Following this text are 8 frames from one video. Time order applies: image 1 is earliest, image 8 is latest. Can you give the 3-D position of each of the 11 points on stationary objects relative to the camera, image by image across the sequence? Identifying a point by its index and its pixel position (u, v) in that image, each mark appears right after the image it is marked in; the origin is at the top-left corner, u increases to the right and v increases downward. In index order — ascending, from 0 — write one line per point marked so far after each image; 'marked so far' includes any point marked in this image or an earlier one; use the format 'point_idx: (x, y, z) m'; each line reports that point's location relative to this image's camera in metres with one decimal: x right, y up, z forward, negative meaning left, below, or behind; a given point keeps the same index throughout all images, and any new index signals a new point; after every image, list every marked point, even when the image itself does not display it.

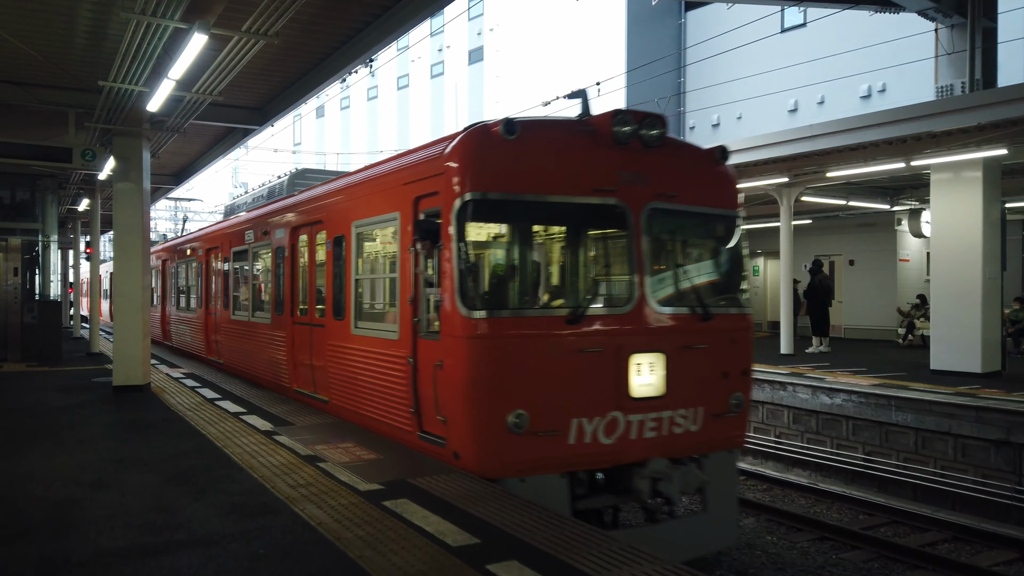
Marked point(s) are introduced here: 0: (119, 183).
0: (-5.1, +1.3, +8.7) m
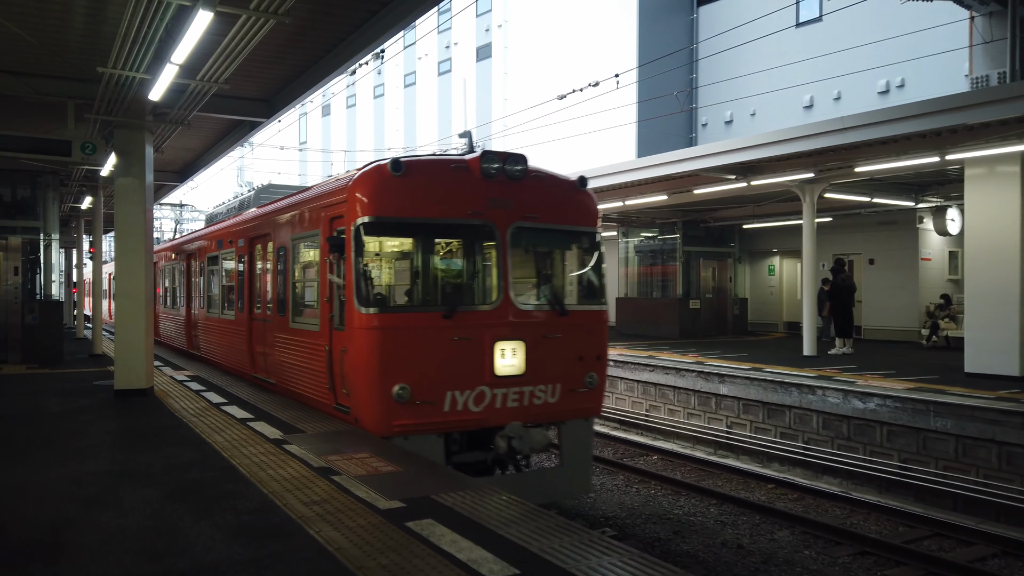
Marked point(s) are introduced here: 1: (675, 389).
0: (-4.8, +1.3, +8.3) m
1: (+3.3, -2.0, +13.5) m
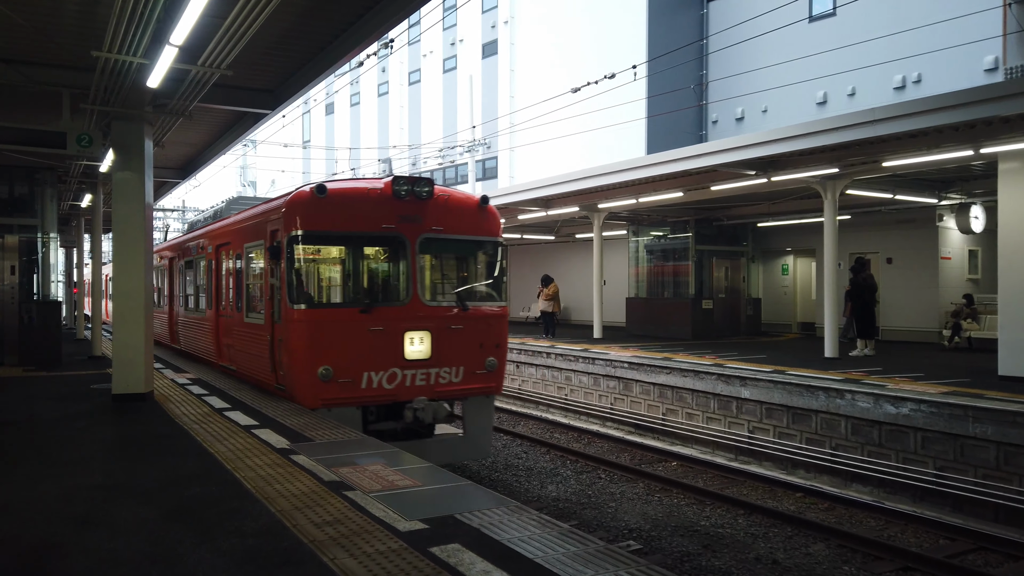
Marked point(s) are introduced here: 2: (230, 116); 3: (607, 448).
0: (-4.6, +1.3, +7.8) m
1: (+3.5, -2.0, +13.1) m
2: (-3.9, +2.4, +9.5) m
3: (+1.8, -3.0, +12.5) m
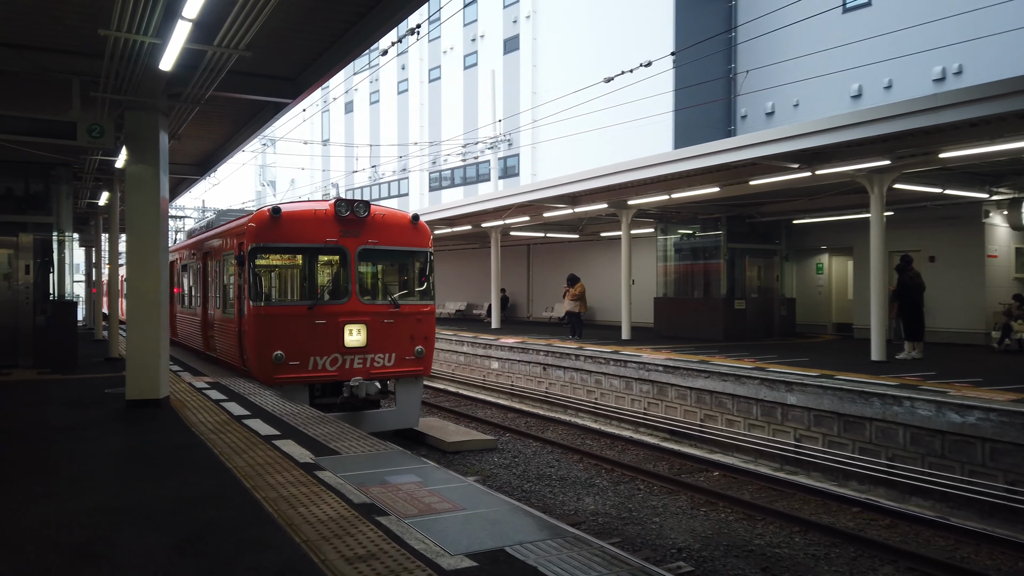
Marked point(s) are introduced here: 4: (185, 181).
0: (-4.2, +1.3, +7.4) m
1: (+4.1, -2.0, +12.4) m
2: (-3.5, +2.4, +9.0) m
3: (+2.3, -3.0, +11.9) m
4: (-7.0, +2.3, +14.3) m
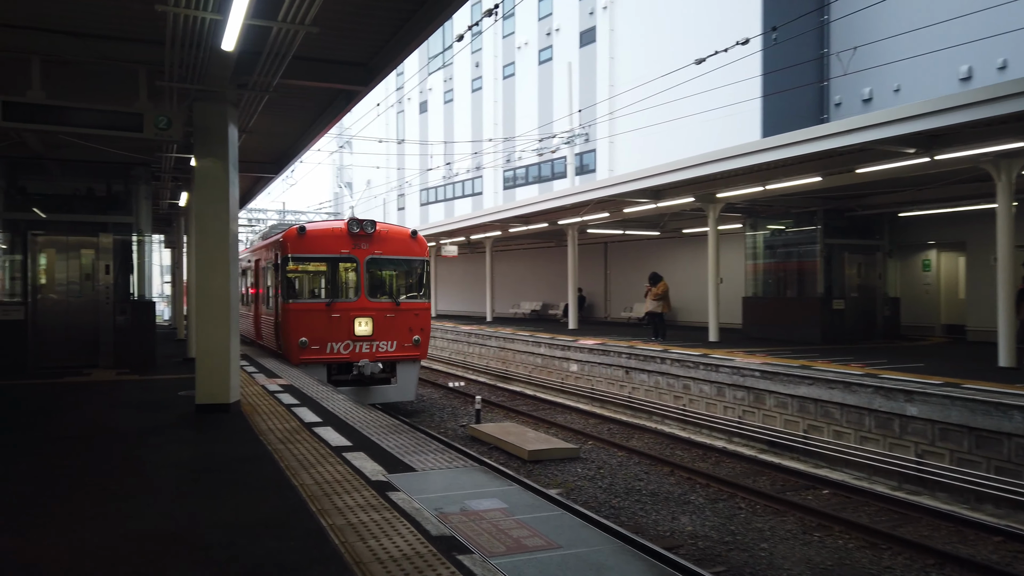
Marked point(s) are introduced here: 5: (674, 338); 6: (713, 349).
0: (-3.3, +1.3, +7.1) m
1: (+5.5, -2.0, +11.2) m
2: (-2.4, +2.4, +8.6) m
3: (+3.7, -2.9, +10.9) m
4: (-5.3, +2.3, +14.3) m
5: (+4.5, -1.4, +18.9) m
6: (+4.8, -1.5, +16.1) m
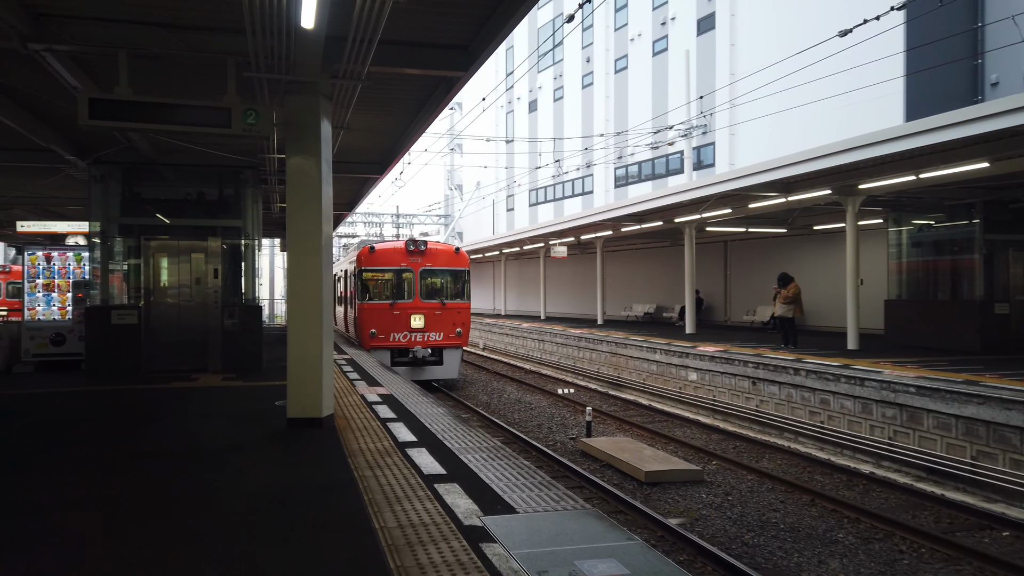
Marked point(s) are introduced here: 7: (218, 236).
0: (-2.2, +1.3, +6.6) m
1: (+7.1, -2.0, +9.3) m
2: (-1.1, +2.3, +8.0) m
3: (+5.3, -3.0, +9.2) m
4: (-3.0, +2.2, +14.1) m
5: (+7.5, -1.4, +17.1) m
6: (+7.2, -1.5, +14.3) m
7: (-4.9, +0.9, +11.3) m
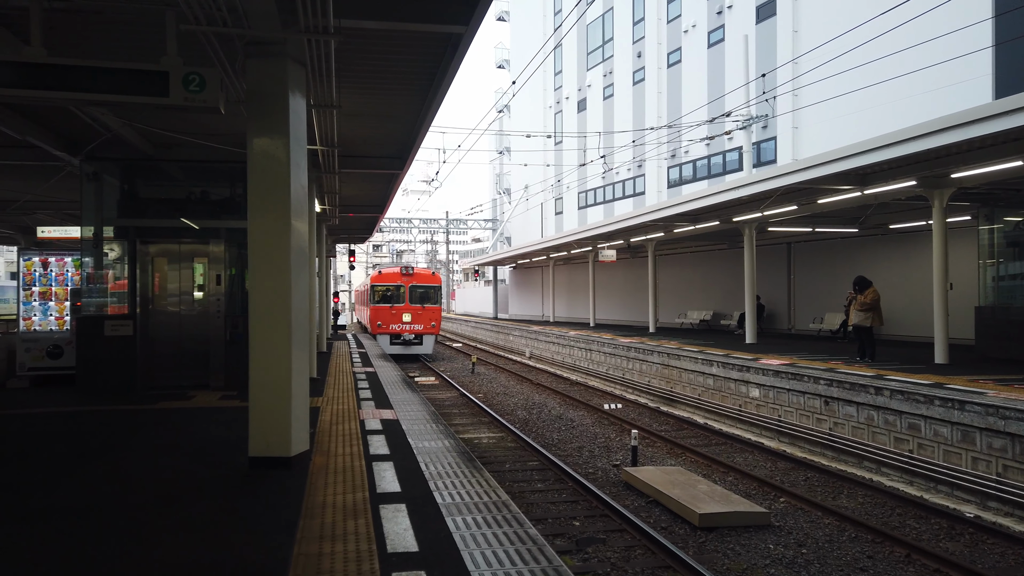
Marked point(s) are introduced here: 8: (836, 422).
0: (-2.1, +1.2, +5.4) m
1: (+7.4, -2.1, +7.3) m
2: (-0.9, +2.2, +6.7) m
3: (+5.6, -3.0, +7.4) m
4: (-2.3, +2.1, +12.9) m
5: (+8.4, -1.6, +15.1) m
6: (+7.9, -1.6, +12.3) m
7: (-4.4, +0.8, +10.3) m
8: (+5.8, -2.4, +12.2) m
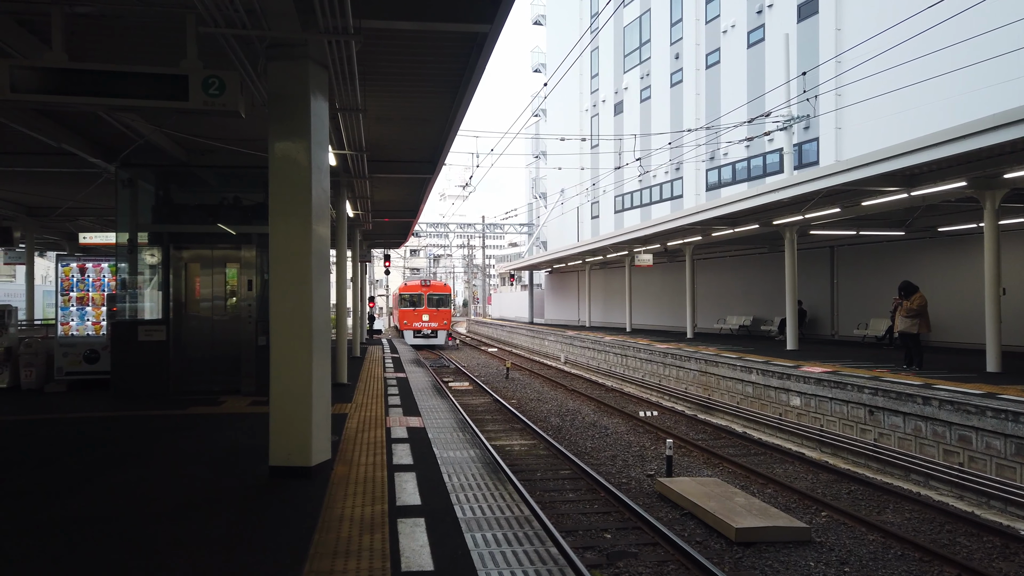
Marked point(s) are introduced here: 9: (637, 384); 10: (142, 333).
0: (-1.9, +1.2, +5.4) m
1: (+7.7, -2.1, +6.7) m
2: (-0.6, +2.2, +6.6) m
3: (+5.9, -3.1, +6.9) m
4: (-1.7, +2.0, +12.9) m
5: (+9.1, -1.7, +14.4) m
6: (+8.5, -1.7, +11.7) m
7: (-3.9, +0.7, +10.4) m
8: (+6.4, -2.5, +11.7) m
9: (+3.7, -2.8, +19.8) m
10: (-5.4, -0.7, +9.8) m
